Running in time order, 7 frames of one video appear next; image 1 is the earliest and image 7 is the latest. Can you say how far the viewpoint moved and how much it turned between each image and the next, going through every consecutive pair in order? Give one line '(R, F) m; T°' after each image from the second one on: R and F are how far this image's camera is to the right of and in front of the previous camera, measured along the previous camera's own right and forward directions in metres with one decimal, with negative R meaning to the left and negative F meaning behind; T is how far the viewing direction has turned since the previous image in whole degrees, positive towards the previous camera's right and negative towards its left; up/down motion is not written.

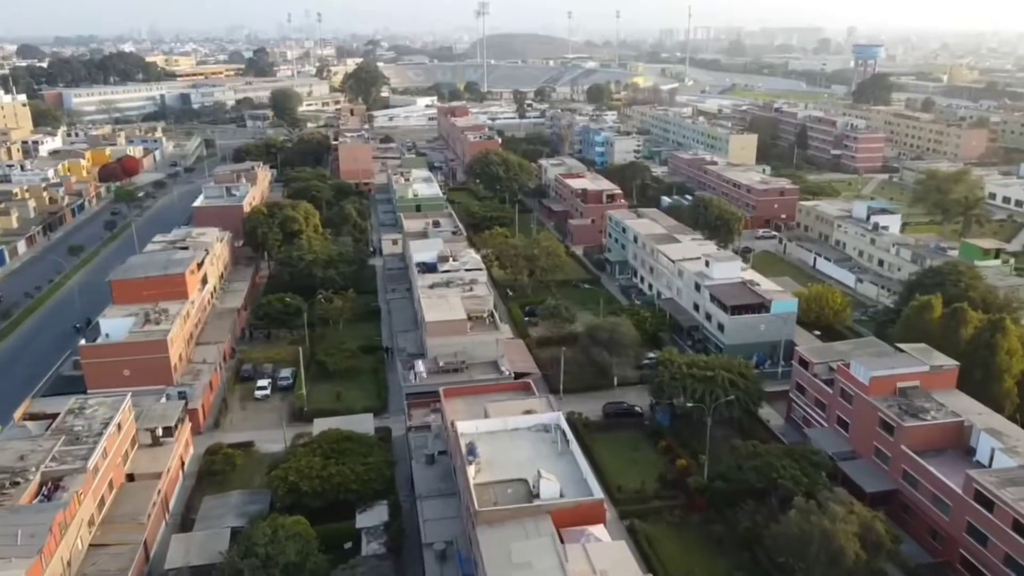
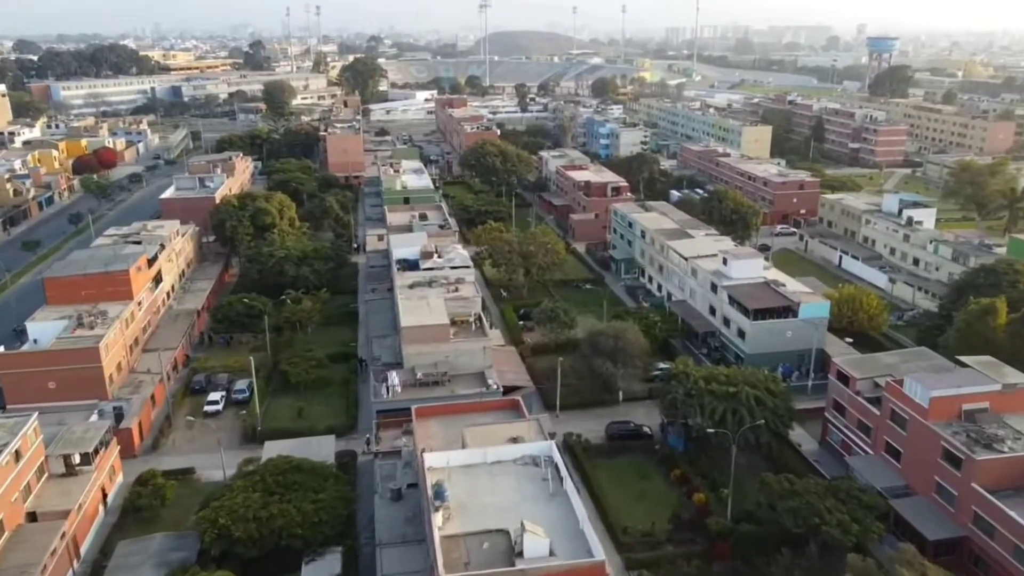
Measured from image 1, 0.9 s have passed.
(+0.8, +6.0) m; 0°
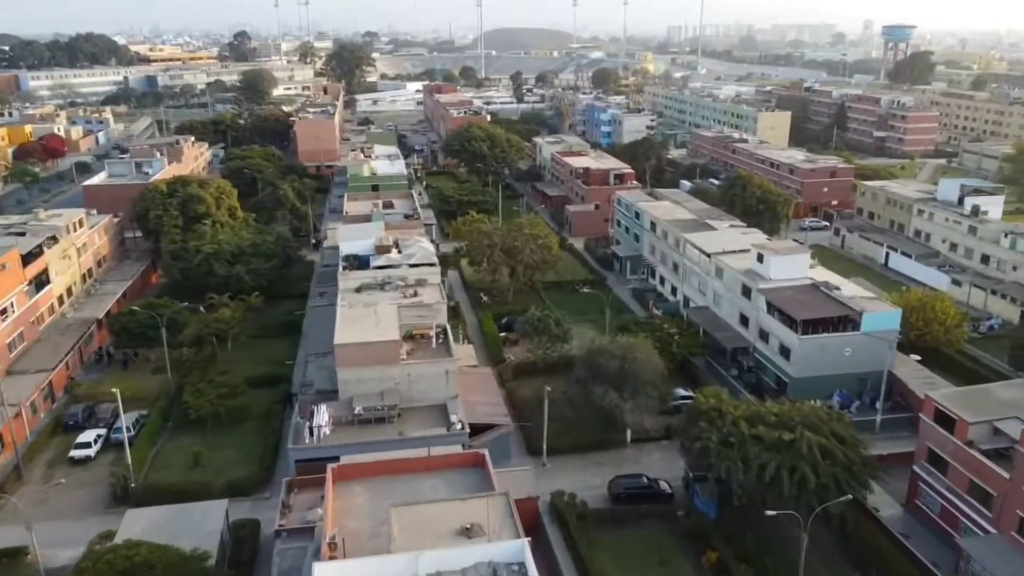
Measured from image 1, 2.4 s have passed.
(+1.1, +9.9) m; 0°
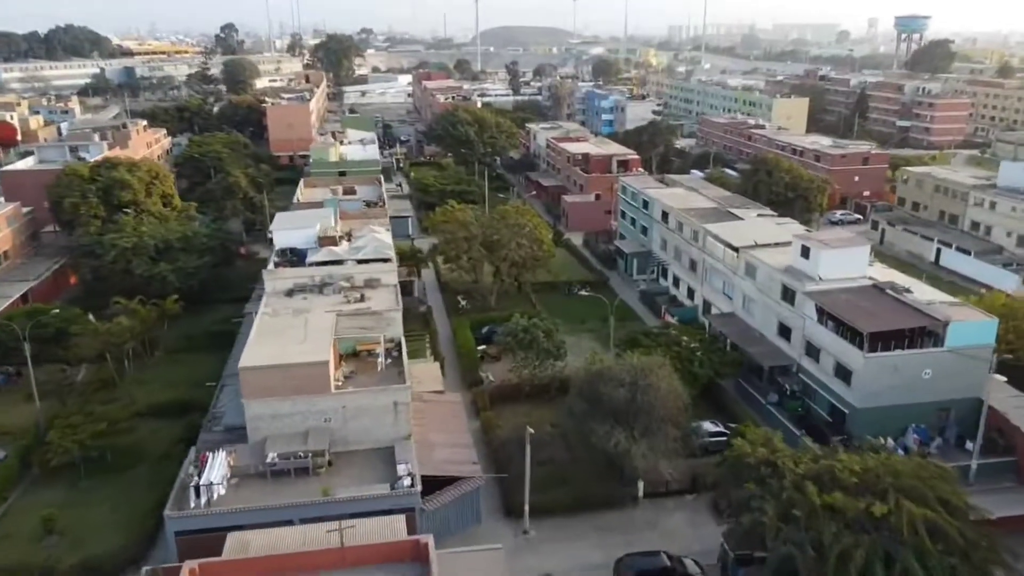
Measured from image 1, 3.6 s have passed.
(+0.8, +7.7) m; 0°
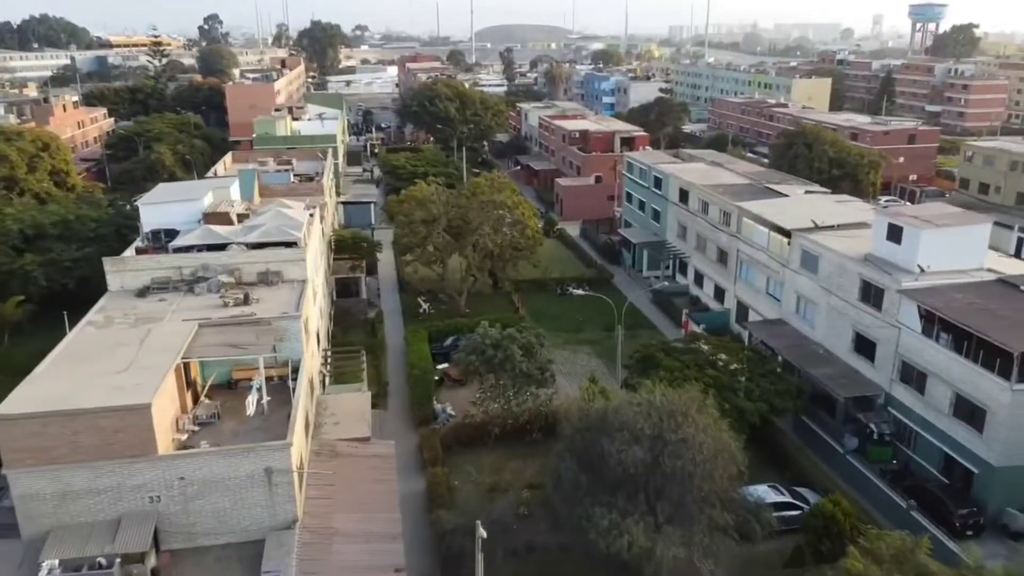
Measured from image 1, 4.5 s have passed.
(+0.9, +8.5) m; 0°
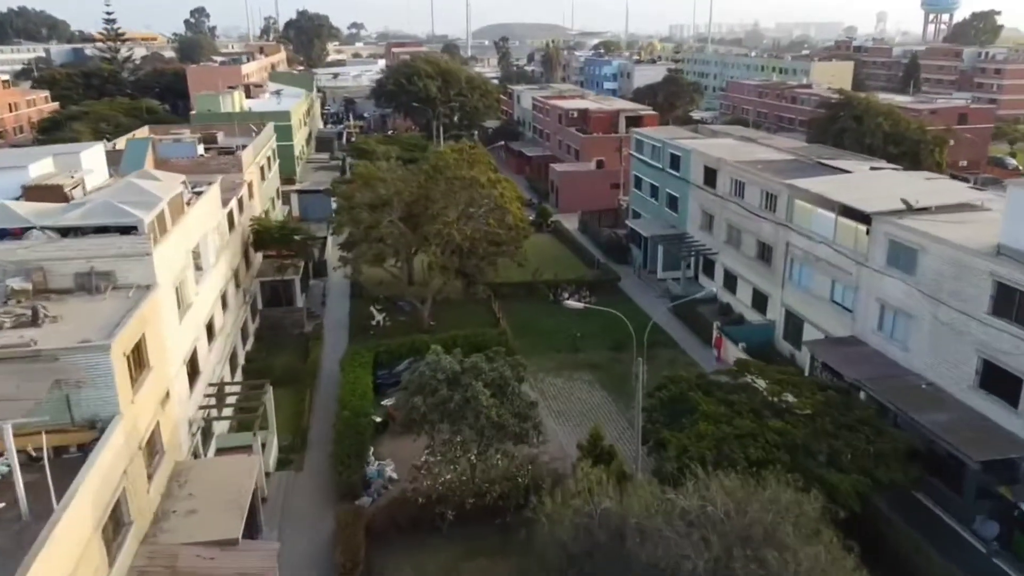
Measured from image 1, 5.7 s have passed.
(+0.6, +6.6) m; 0°
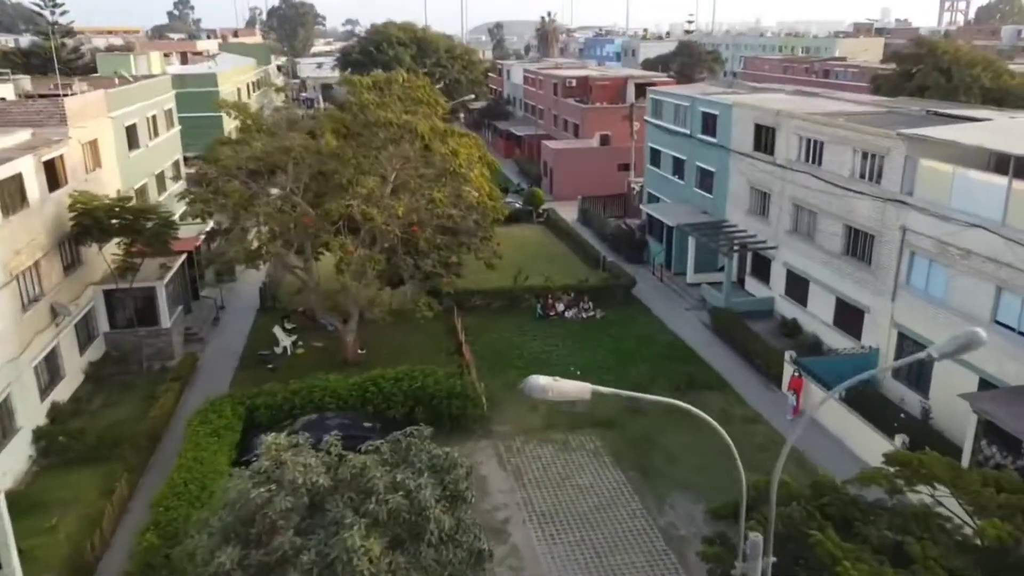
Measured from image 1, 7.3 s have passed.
(+0.6, +7.3) m; 0°
